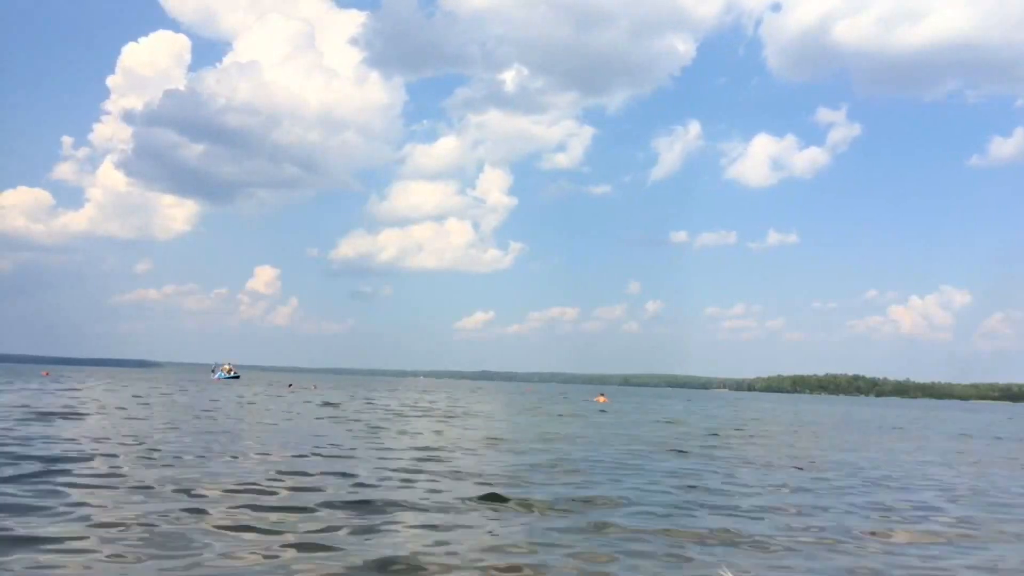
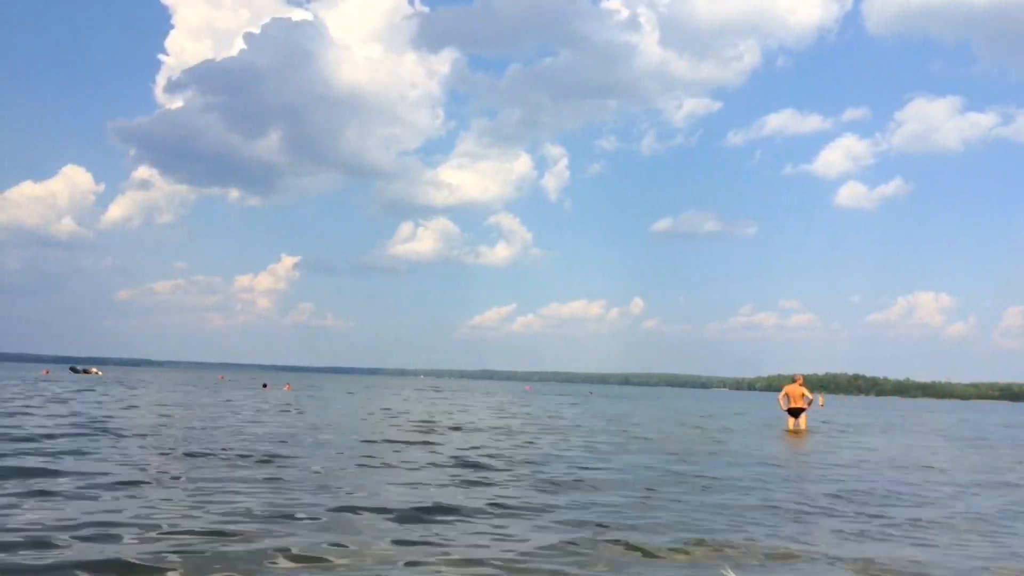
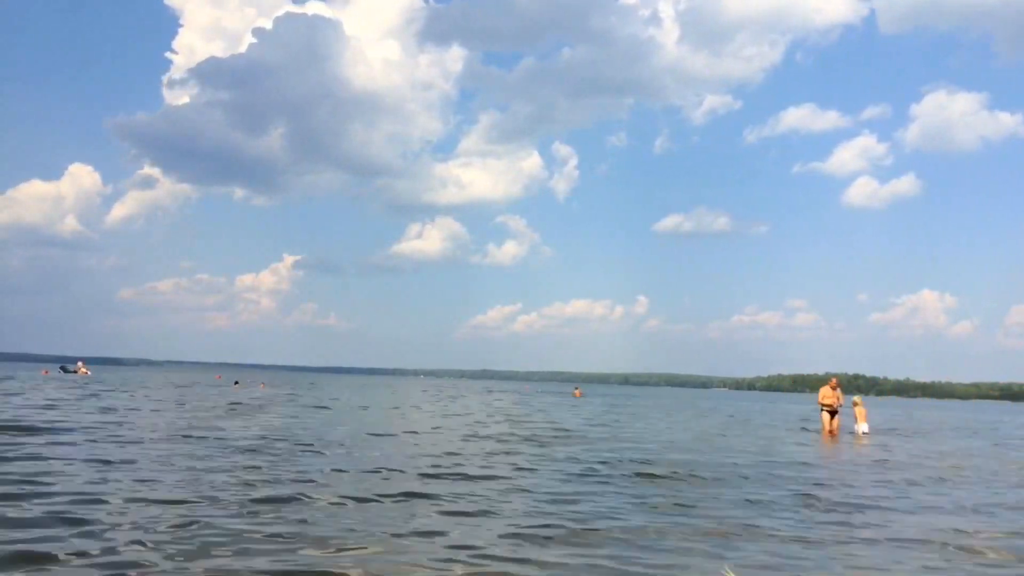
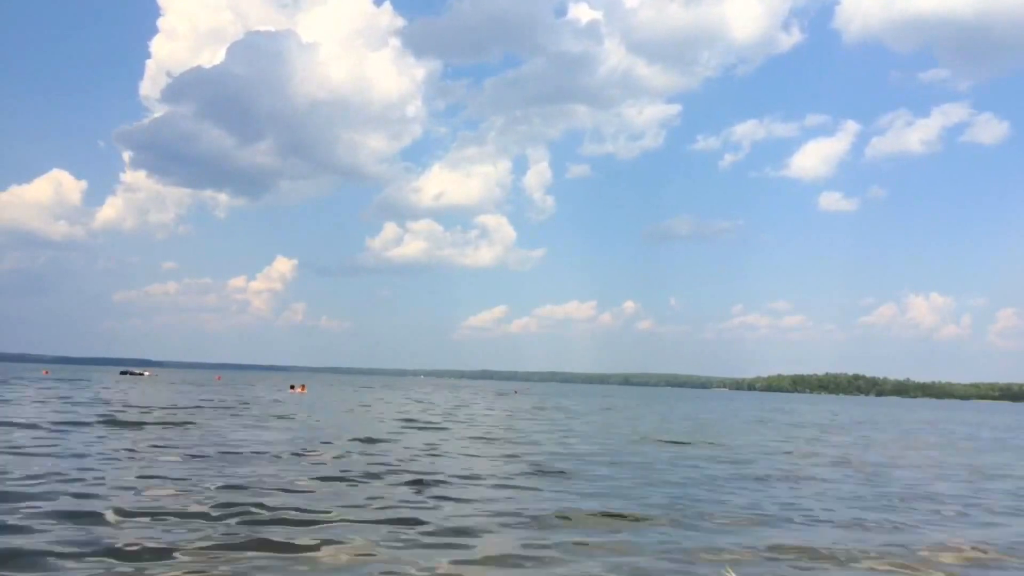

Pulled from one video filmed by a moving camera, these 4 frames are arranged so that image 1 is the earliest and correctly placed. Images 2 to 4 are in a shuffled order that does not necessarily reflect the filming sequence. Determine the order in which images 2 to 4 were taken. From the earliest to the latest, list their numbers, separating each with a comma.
4, 2, 3
